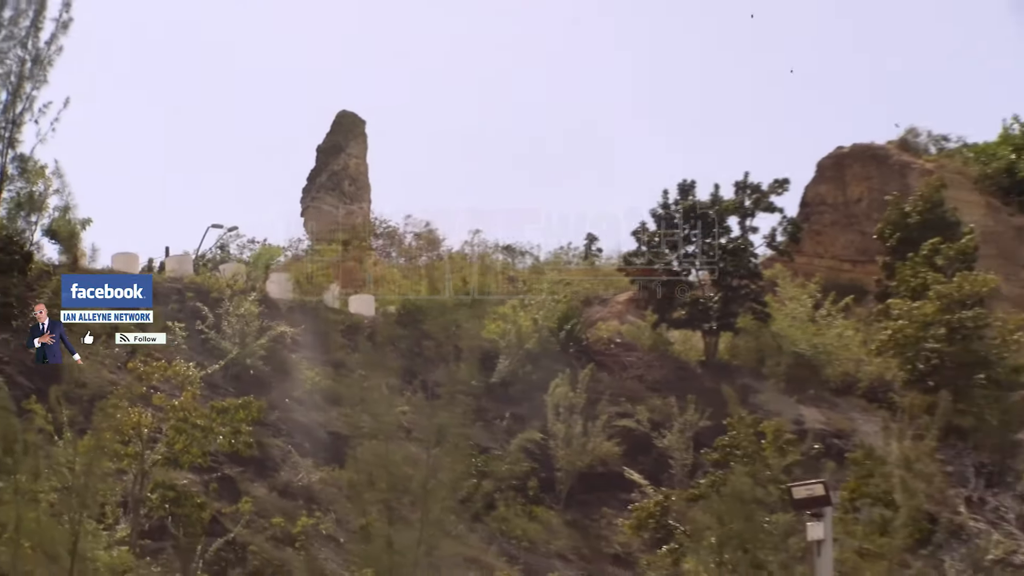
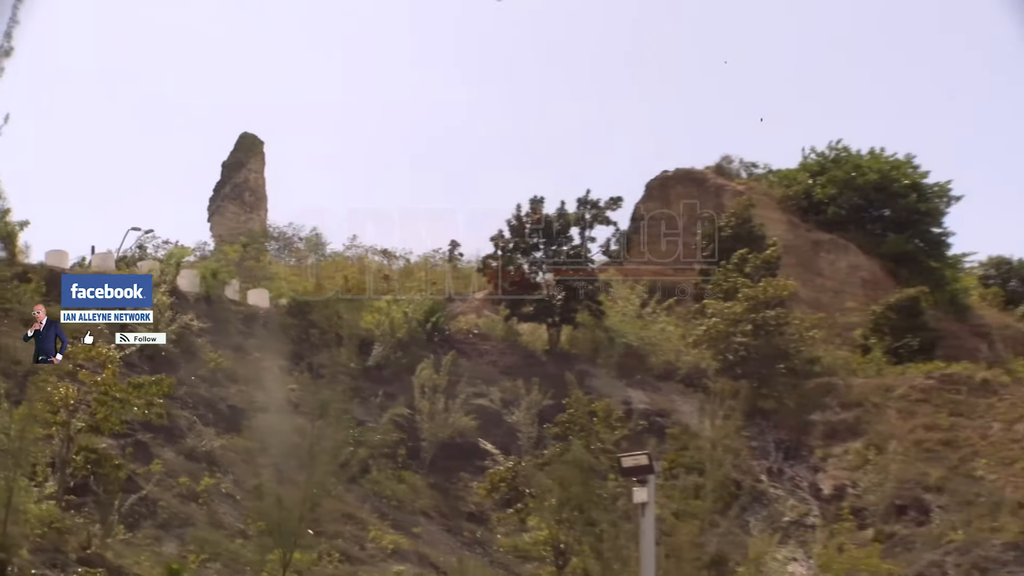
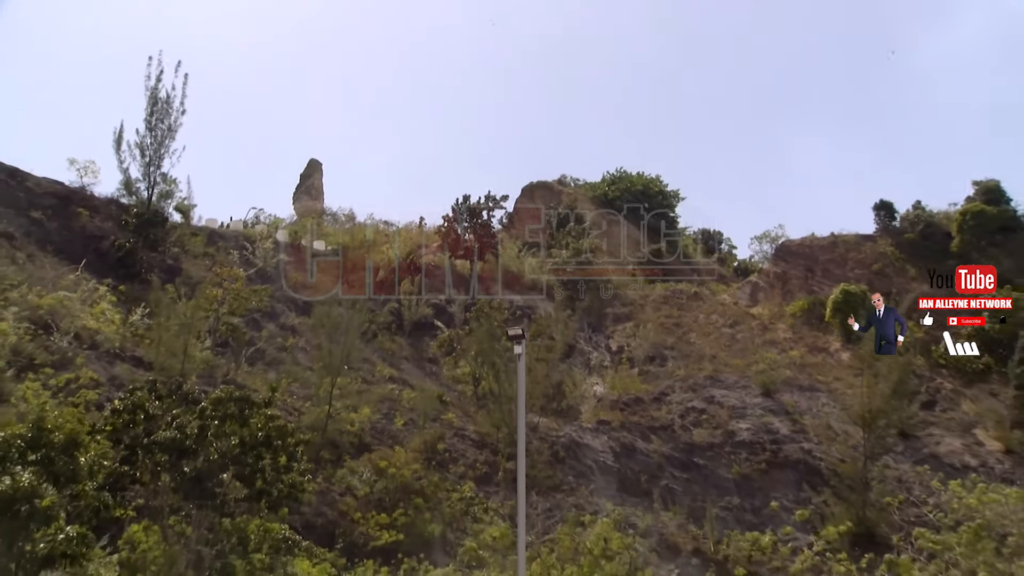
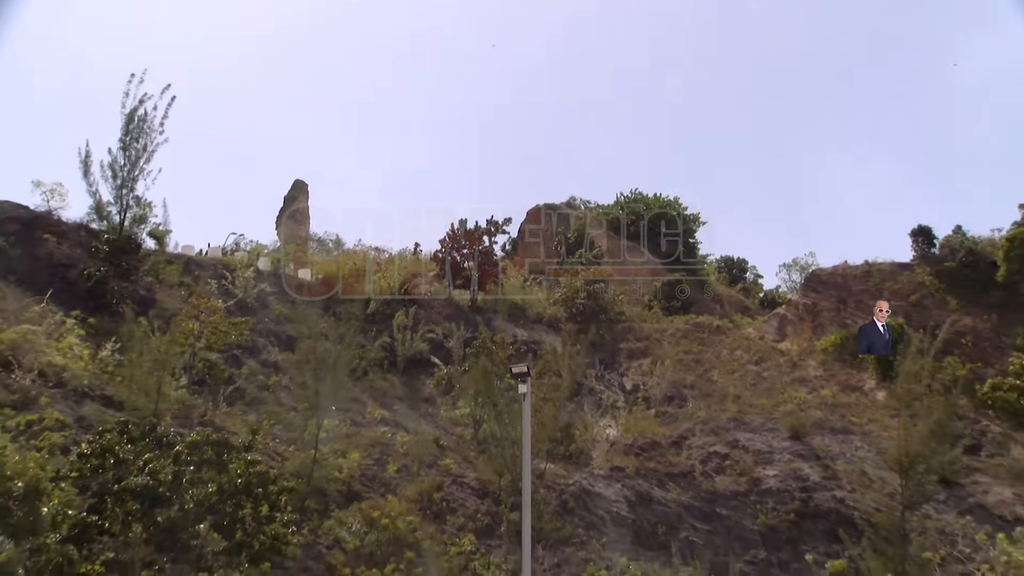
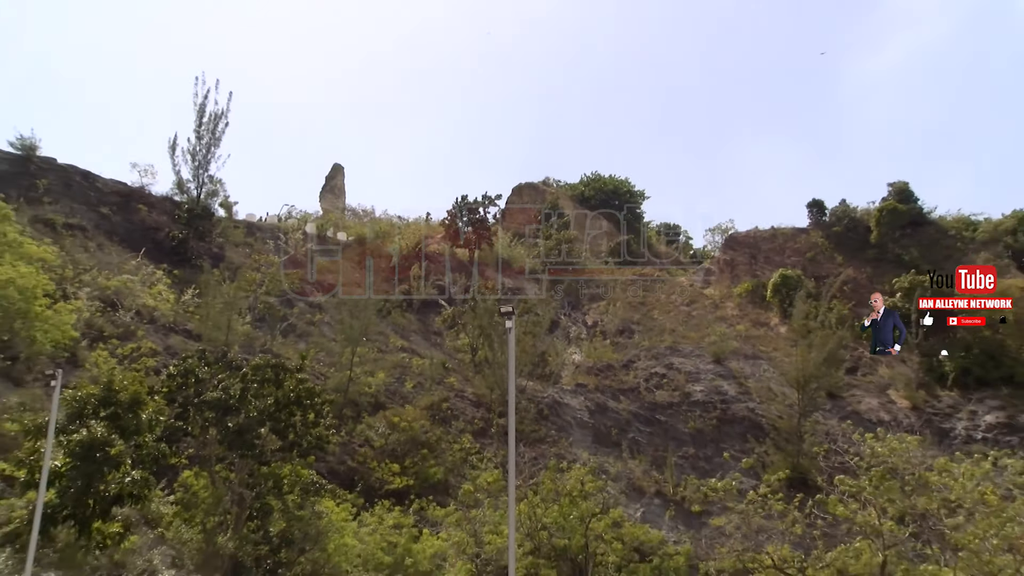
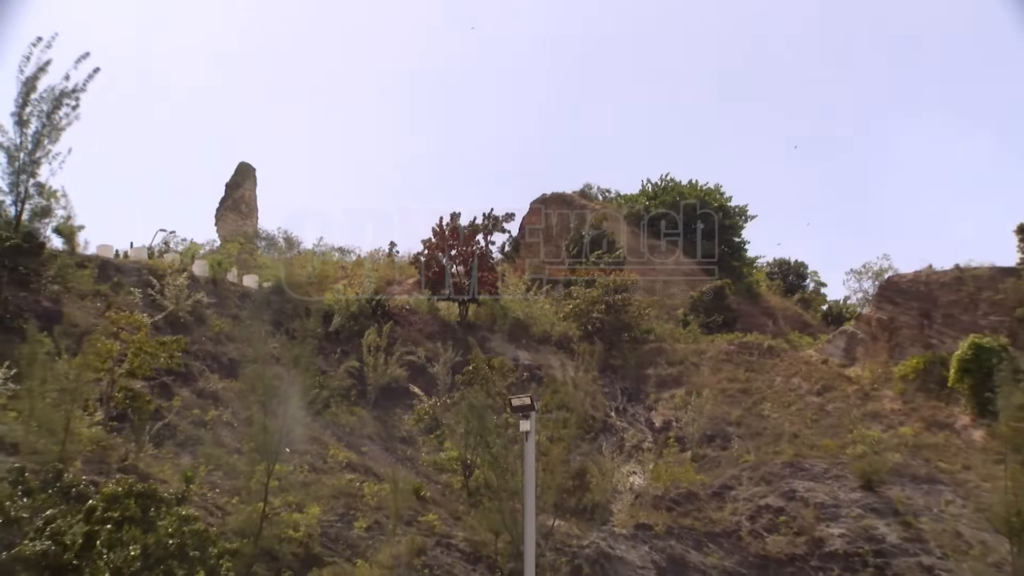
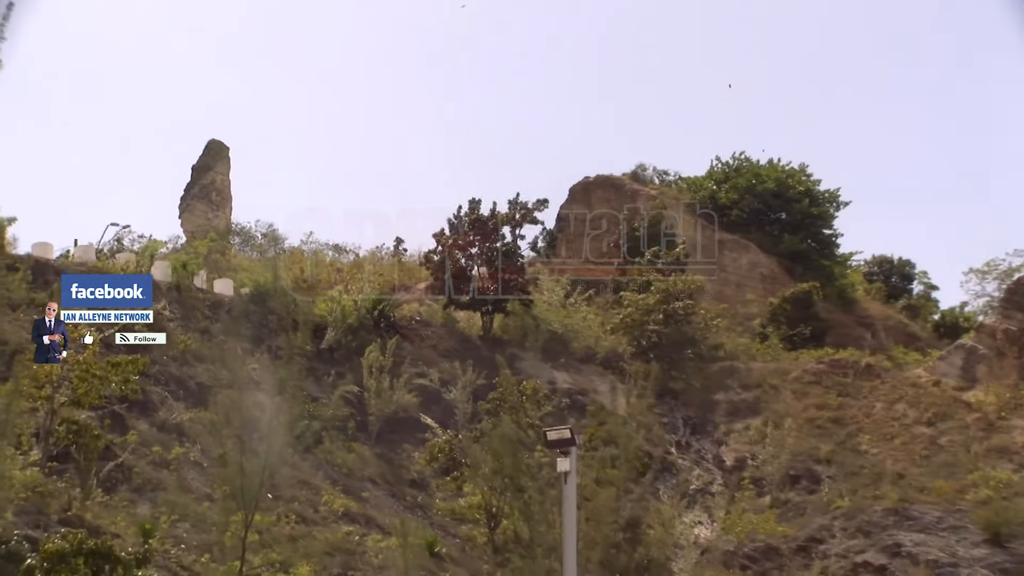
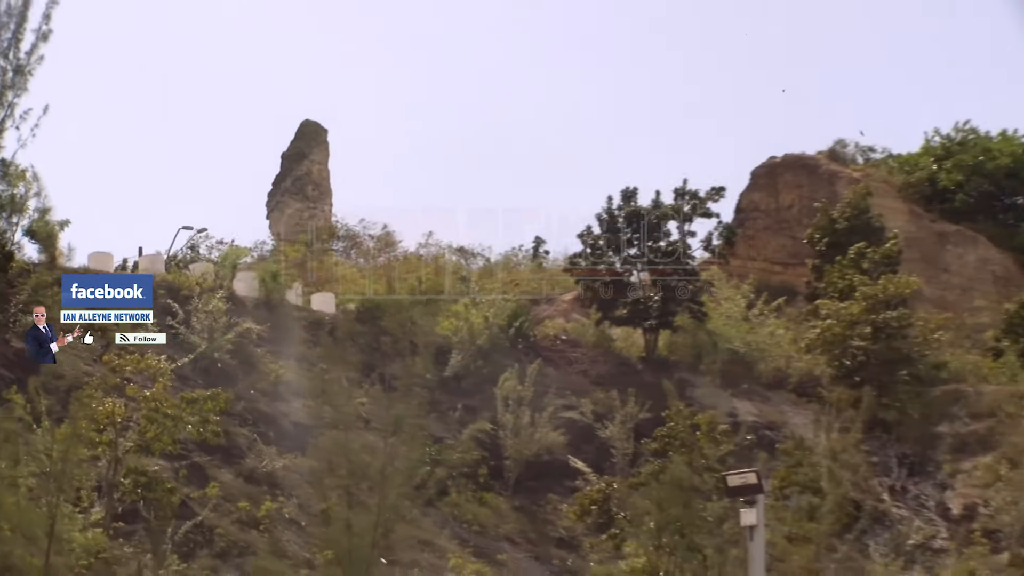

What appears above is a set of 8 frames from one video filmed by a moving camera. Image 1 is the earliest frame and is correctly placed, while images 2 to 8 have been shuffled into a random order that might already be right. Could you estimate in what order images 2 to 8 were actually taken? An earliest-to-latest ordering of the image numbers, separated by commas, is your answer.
8, 2, 7, 6, 4, 3, 5
